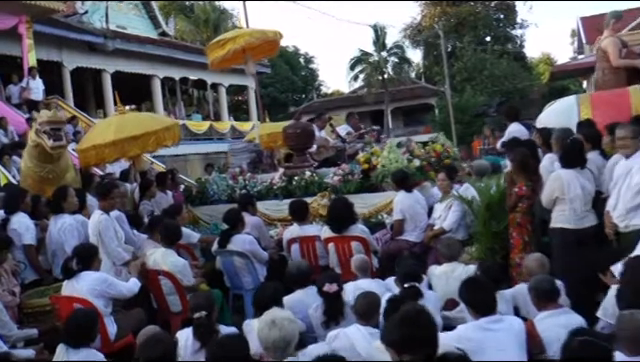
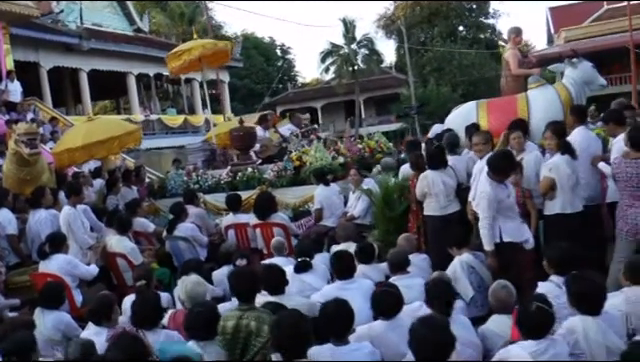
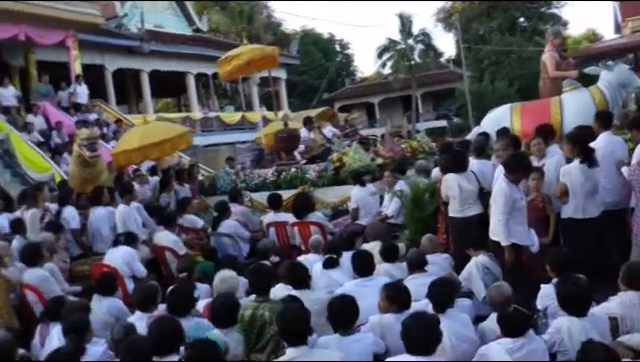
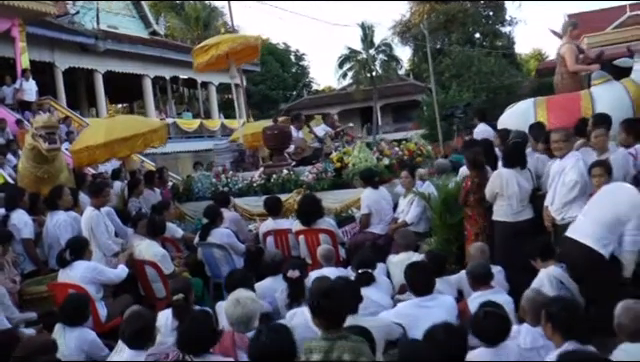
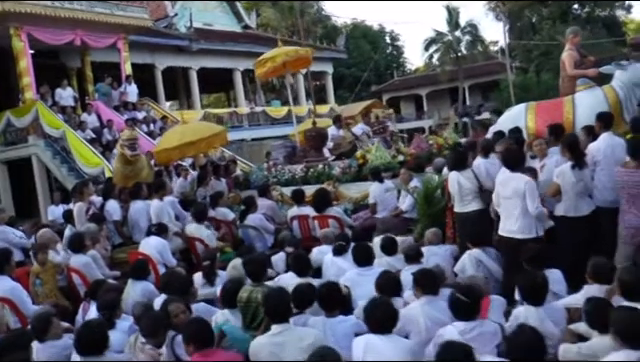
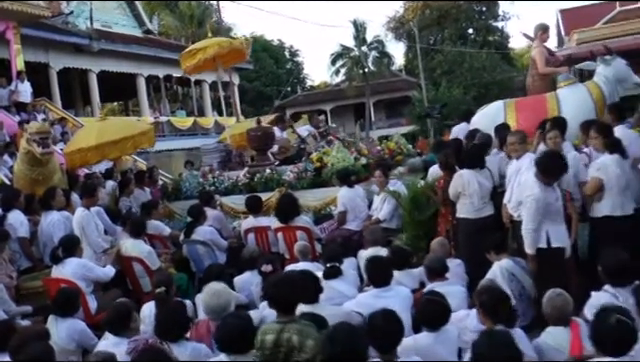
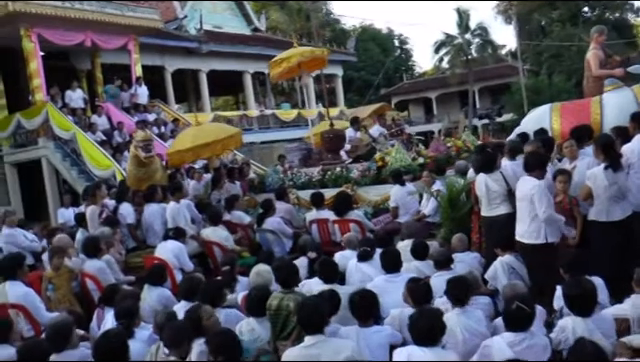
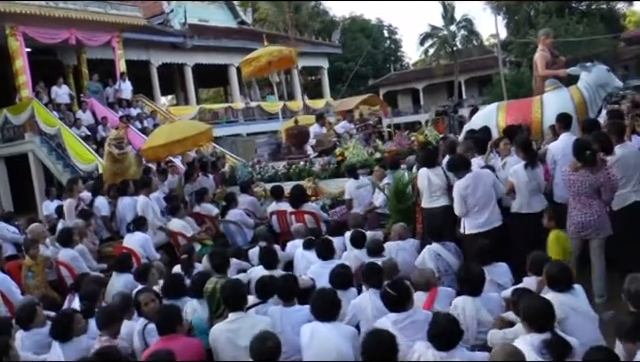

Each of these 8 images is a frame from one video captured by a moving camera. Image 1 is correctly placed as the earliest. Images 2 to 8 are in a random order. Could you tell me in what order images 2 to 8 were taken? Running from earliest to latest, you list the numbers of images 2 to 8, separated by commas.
4, 6, 2, 3, 7, 5, 8
